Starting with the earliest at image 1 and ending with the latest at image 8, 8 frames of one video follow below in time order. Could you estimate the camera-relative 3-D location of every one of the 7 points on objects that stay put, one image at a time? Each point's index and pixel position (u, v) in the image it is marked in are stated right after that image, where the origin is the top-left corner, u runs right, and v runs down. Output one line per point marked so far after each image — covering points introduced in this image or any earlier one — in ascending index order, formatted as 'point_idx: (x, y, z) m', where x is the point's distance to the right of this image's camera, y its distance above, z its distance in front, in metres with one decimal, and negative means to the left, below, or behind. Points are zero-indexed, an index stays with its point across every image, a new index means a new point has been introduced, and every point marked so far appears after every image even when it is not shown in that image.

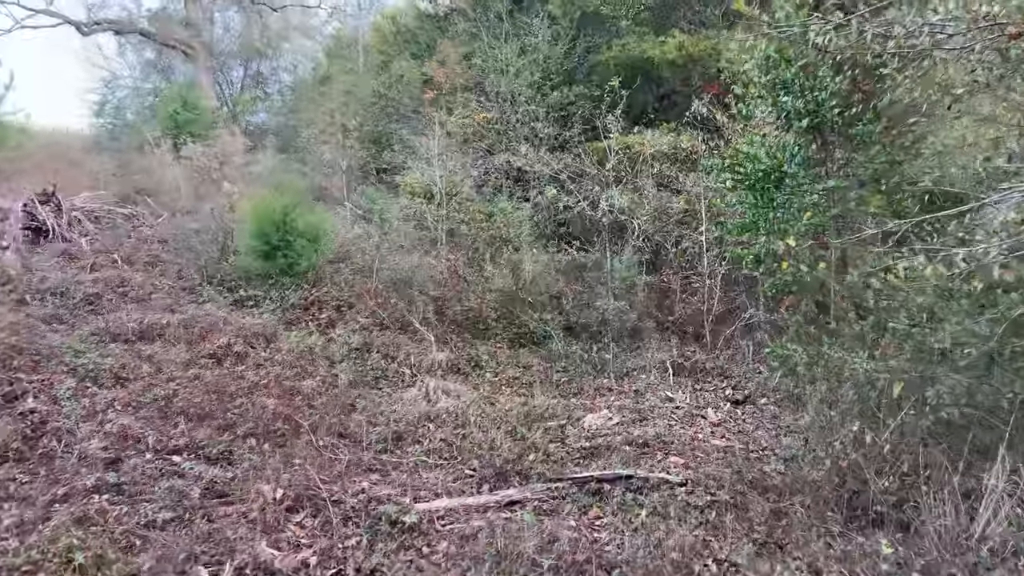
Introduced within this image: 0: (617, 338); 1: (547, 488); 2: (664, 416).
0: (+1.2, -0.6, +9.1) m
1: (+0.2, -1.2, +4.7) m
2: (+1.2, -1.0, +6.4) m
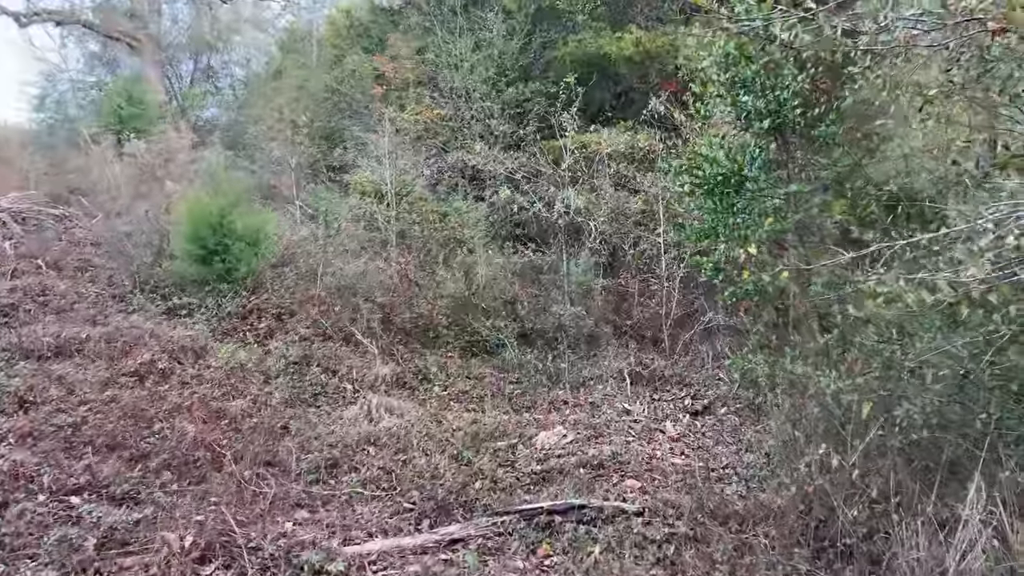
0: (+0.7, -0.6, +8.8) m
1: (-0.1, -1.3, +4.3) m
2: (+0.8, -1.1, +6.1) m
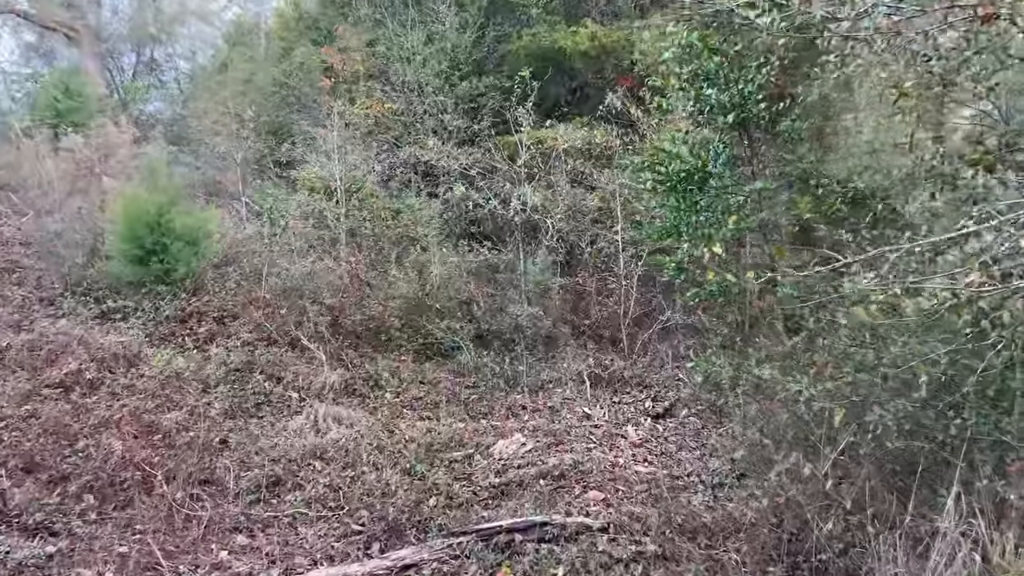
0: (+0.2, -0.6, +8.6) m
1: (-0.3, -1.3, +4.1) m
2: (+0.5, -1.1, +5.8) m
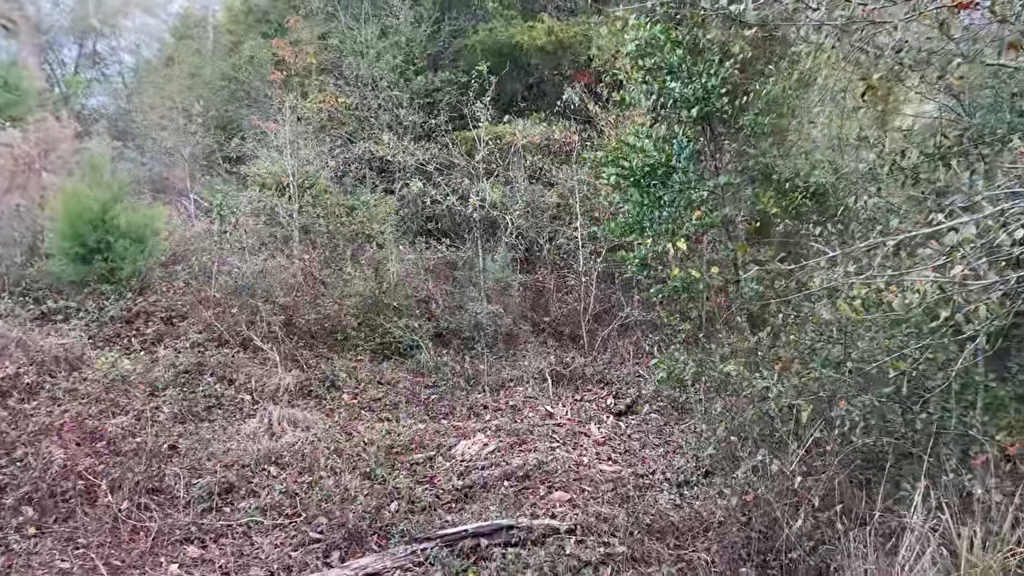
0: (-0.2, -0.6, +8.4) m
1: (-0.5, -1.3, +3.9) m
2: (+0.2, -1.0, +5.7) m
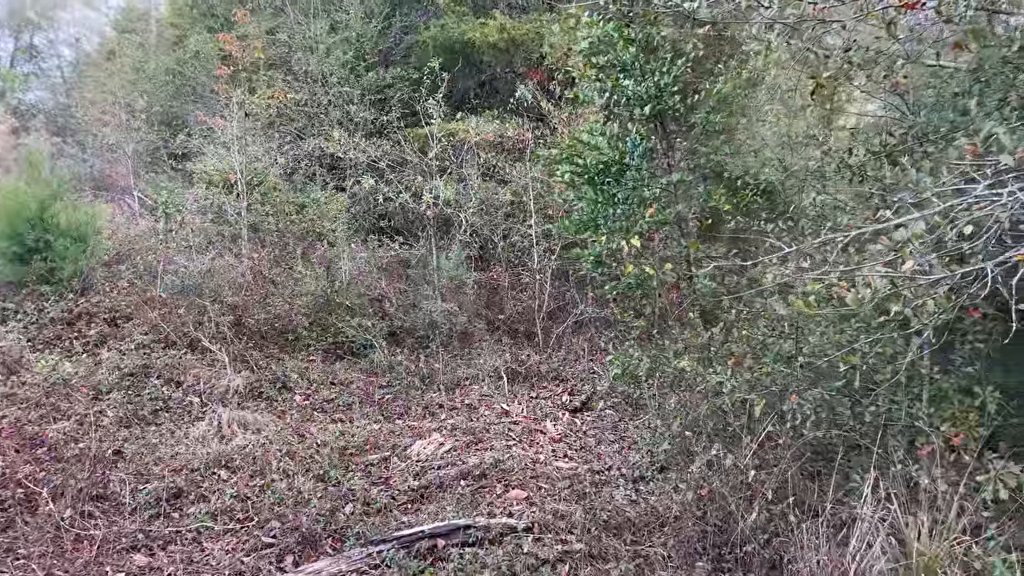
0: (-0.7, -0.6, +8.4) m
1: (-0.7, -1.3, +3.9) m
2: (-0.1, -1.0, +5.7) m
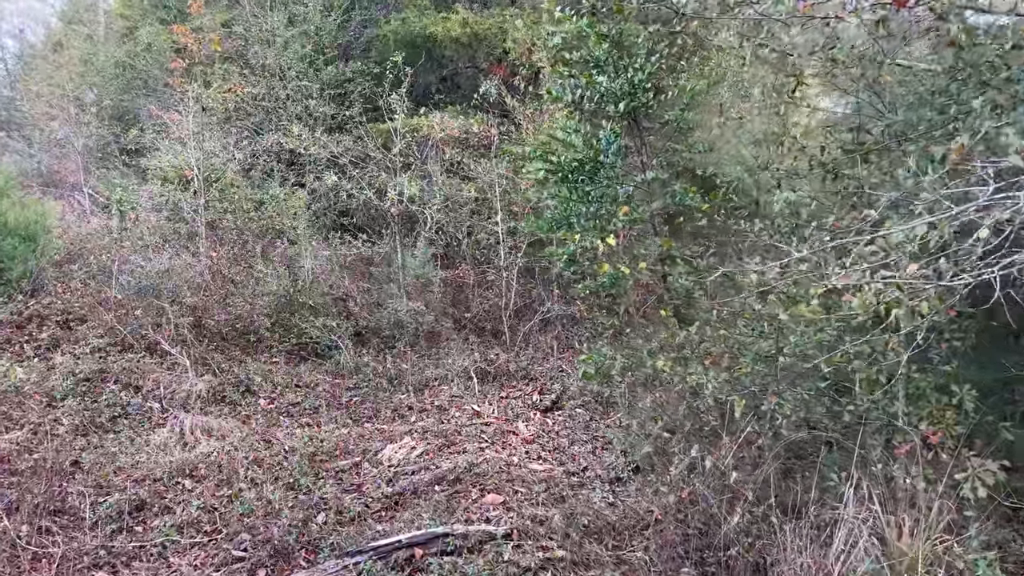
0: (-1.0, -0.6, +8.2) m
1: (-0.8, -1.3, +3.7) m
2: (-0.3, -1.0, +5.6) m
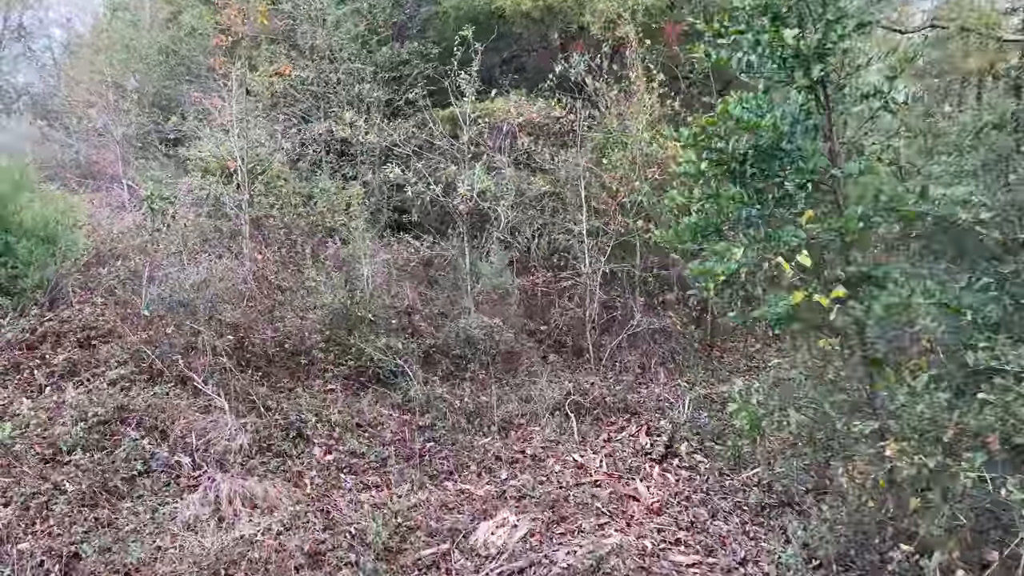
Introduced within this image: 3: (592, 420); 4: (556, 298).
0: (-0.2, -0.7, +7.0) m
1: (-0.2, -1.4, +2.5) m
2: (+0.4, -1.2, +4.3) m
3: (+0.6, -1.0, +5.9) m
4: (+0.5, -0.1, +8.1) m
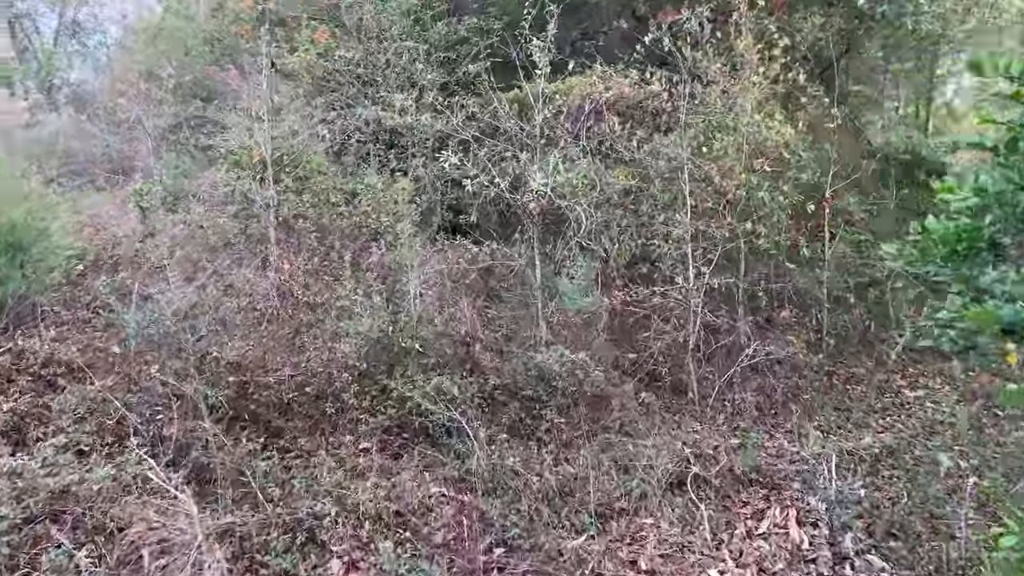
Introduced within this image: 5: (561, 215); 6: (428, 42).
0: (+0.4, -0.8, +5.4) m
1: (+0.1, -1.6, +0.9) m
2: (+0.8, -1.3, +2.7) m
3: (+1.1, -1.1, +4.3) m
4: (+1.1, -0.3, +6.5) m
5: (+0.4, +0.6, +6.5) m
6: (-0.9, +2.8, +9.0) m
